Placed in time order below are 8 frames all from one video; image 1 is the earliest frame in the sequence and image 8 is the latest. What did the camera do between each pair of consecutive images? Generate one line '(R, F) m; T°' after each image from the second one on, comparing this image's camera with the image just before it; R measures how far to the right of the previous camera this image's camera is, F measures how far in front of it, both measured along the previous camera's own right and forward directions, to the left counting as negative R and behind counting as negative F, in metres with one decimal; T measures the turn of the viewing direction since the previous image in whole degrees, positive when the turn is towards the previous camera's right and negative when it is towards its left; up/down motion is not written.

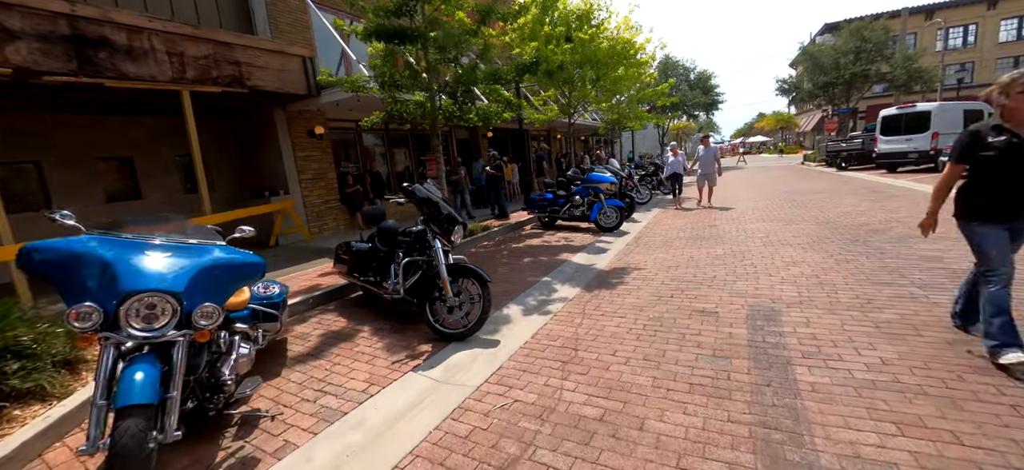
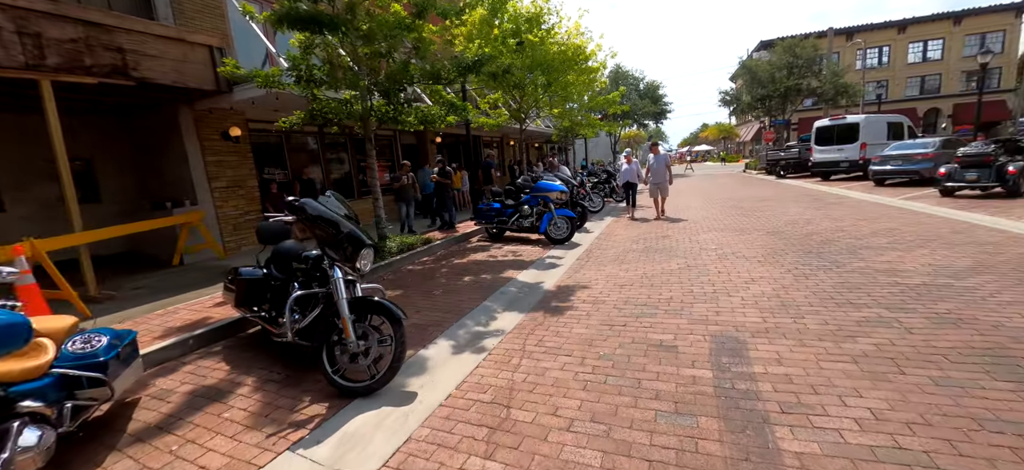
(+0.3, +0.7) m; +6°
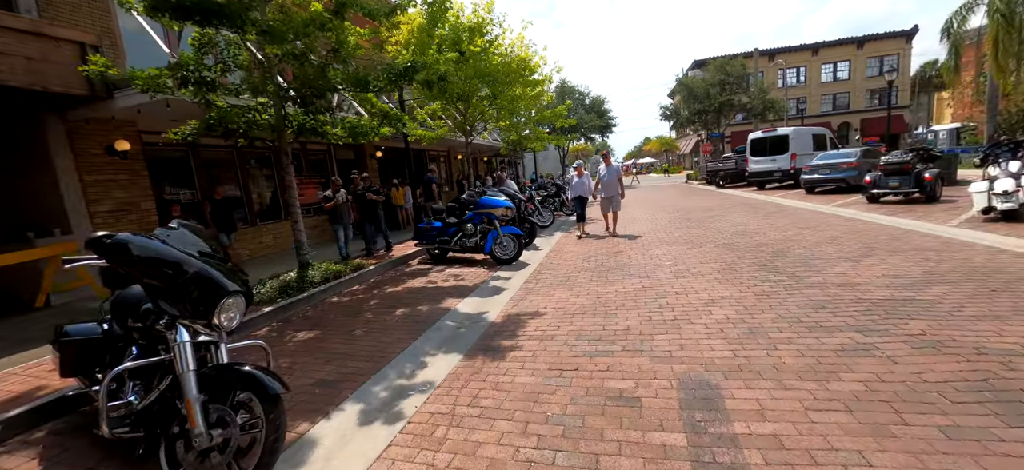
(+0.2, +0.7) m; +6°
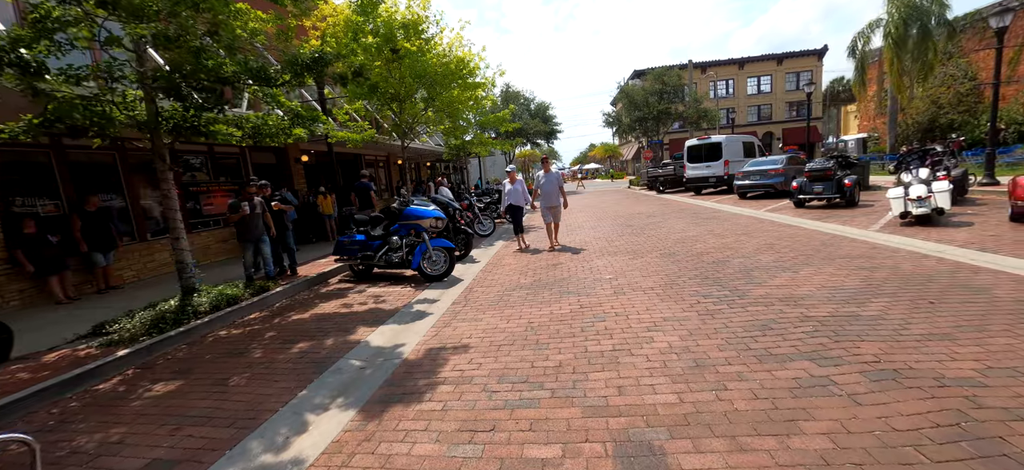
(+0.3, +0.6) m; +7°
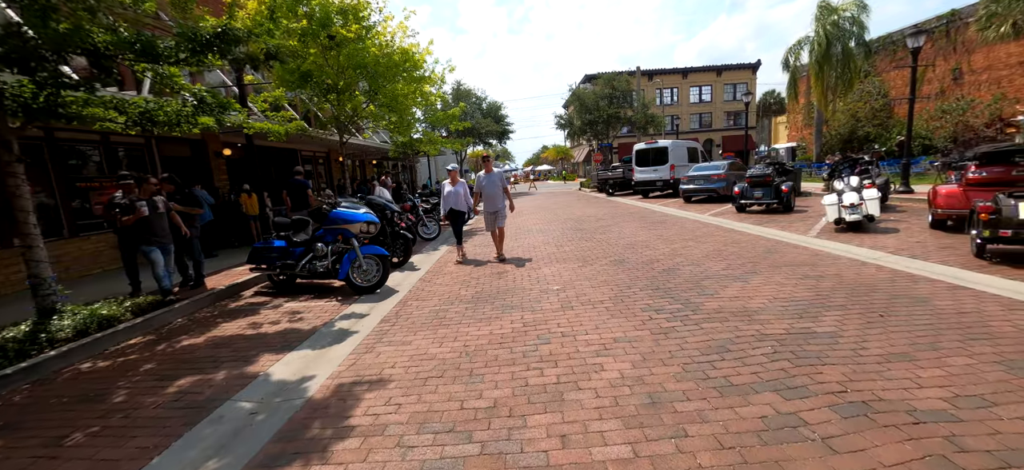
(+0.2, +0.5) m; +6°
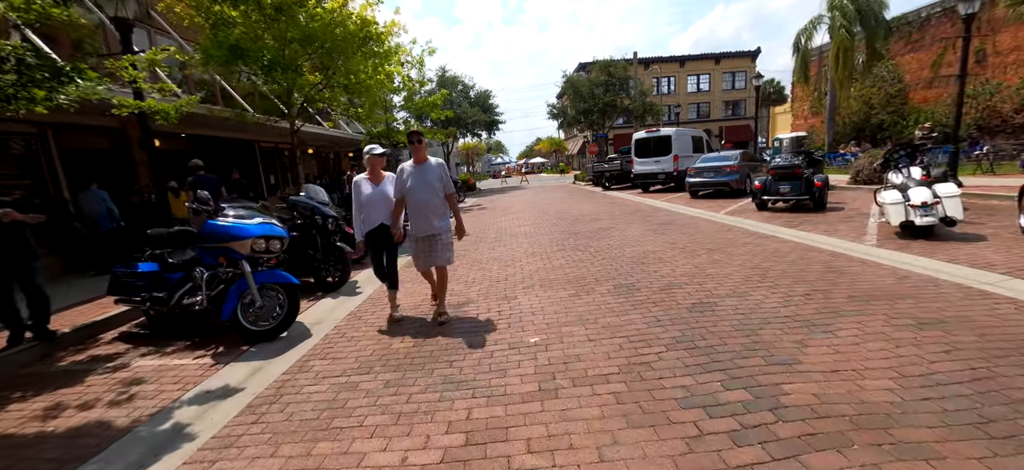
(+0.4, +1.9) m; +1°
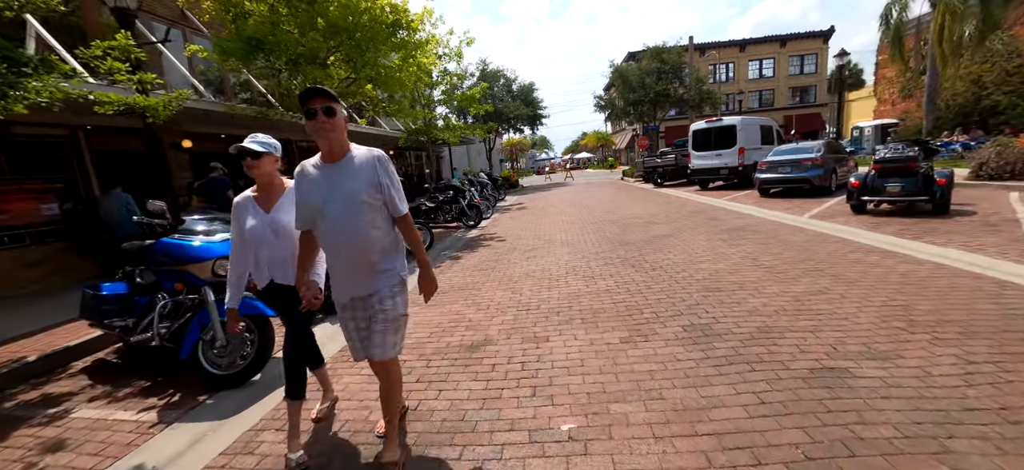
(+0.1, +1.2) m; -6°
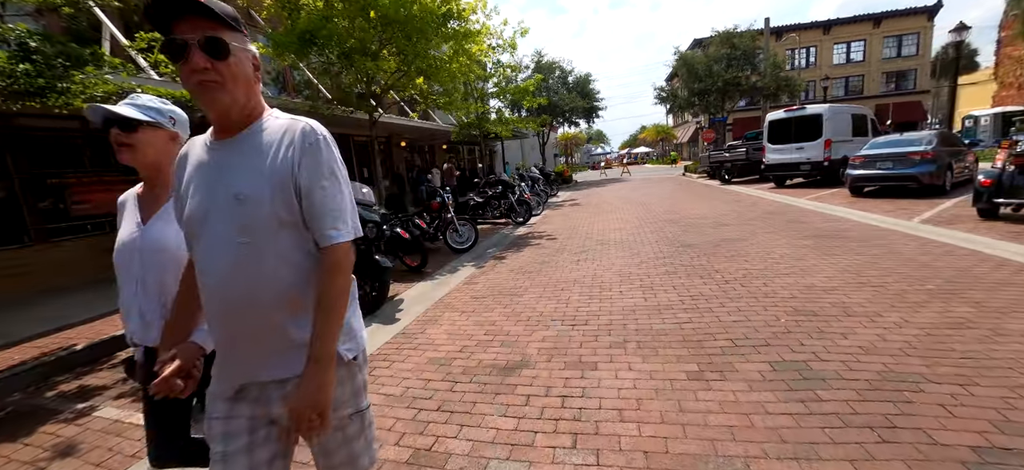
(+0.1, +0.6) m; -7°
